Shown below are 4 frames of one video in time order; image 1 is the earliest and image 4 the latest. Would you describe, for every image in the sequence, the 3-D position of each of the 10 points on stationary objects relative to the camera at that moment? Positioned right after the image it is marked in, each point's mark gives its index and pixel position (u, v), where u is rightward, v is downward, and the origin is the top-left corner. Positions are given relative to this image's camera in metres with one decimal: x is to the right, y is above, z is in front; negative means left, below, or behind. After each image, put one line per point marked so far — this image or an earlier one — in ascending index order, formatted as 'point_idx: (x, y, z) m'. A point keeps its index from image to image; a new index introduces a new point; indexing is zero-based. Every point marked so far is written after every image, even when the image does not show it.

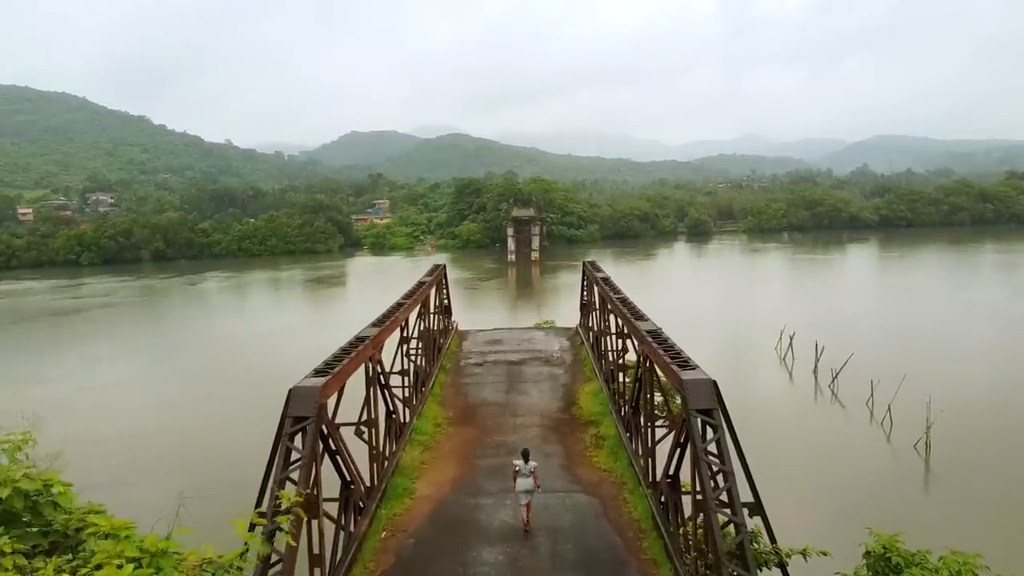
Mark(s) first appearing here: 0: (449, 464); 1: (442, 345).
0: (-0.7, -2.0, +8.1) m
1: (-1.3, -1.0, +13.1) m
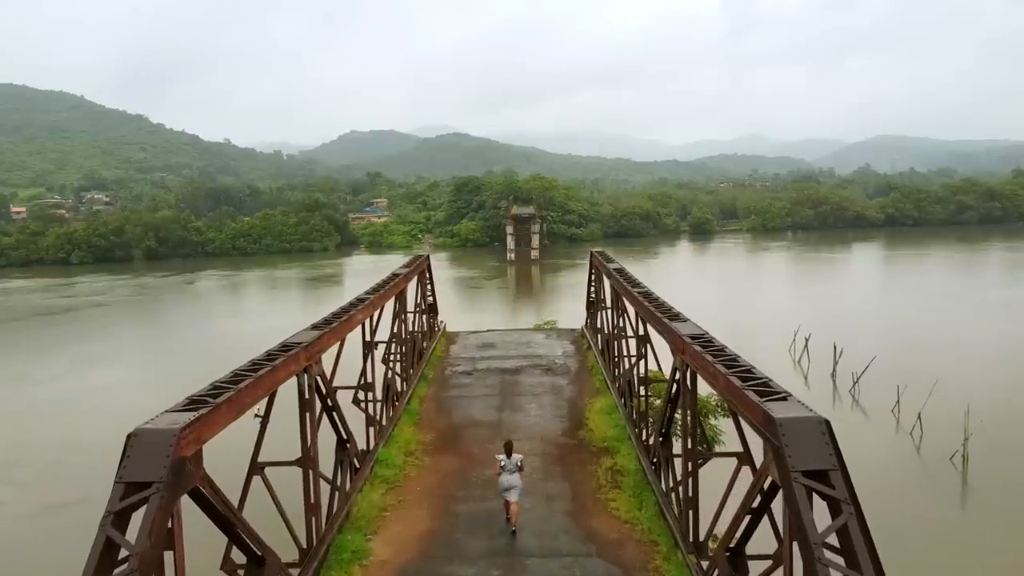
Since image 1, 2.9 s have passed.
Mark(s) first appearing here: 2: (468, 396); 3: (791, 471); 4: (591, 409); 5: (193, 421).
0: (-0.8, -1.9, +6.1) m
1: (-1.4, -1.0, +11.1) m
2: (-0.6, -1.4, +9.5) m
3: (+1.1, -0.7, +2.9) m
4: (+0.9, -1.5, +8.7) m
5: (-1.4, -0.6, +3.3) m
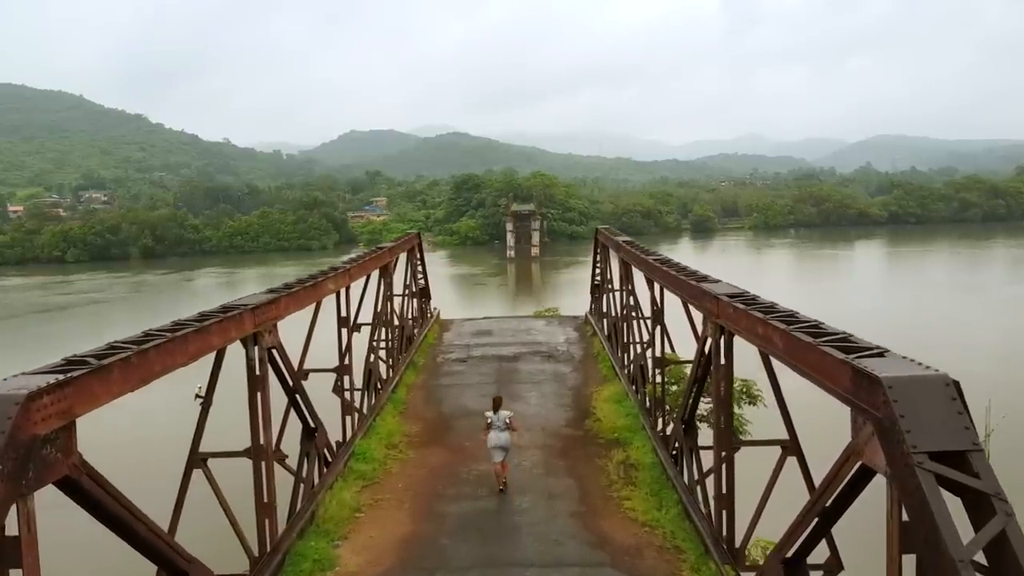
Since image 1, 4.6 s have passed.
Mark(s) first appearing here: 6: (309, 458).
0: (-0.8, -1.6, +5.2) m
1: (-1.4, -0.7, +10.2) m
2: (-0.6, -1.1, +8.6) m
3: (+1.1, -0.5, +2.0) m
4: (+0.9, -1.2, +7.8) m
5: (-1.5, -0.3, +2.4) m
6: (-1.5, -1.2, +5.3) m
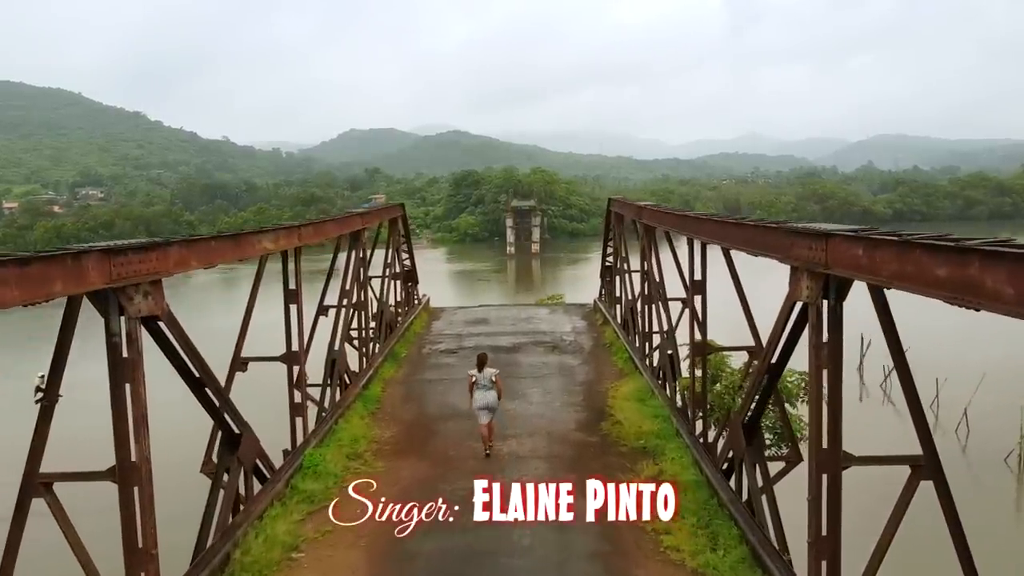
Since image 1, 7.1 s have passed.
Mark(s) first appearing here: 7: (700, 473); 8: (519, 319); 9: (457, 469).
0: (-0.8, -1.4, +3.8) m
1: (-1.4, -0.4, +8.8) m
2: (-0.6, -0.9, +7.2) m
3: (+1.1, -0.2, +0.6) m
4: (+0.9, -0.9, +6.4) m
5: (-1.5, -0.1, +0.9) m
6: (-1.5, -1.0, +3.9) m
7: (+1.2, -1.1, +4.5) m
8: (+0.1, -0.4, +10.1) m
9: (-0.4, -1.2, +4.9) m
